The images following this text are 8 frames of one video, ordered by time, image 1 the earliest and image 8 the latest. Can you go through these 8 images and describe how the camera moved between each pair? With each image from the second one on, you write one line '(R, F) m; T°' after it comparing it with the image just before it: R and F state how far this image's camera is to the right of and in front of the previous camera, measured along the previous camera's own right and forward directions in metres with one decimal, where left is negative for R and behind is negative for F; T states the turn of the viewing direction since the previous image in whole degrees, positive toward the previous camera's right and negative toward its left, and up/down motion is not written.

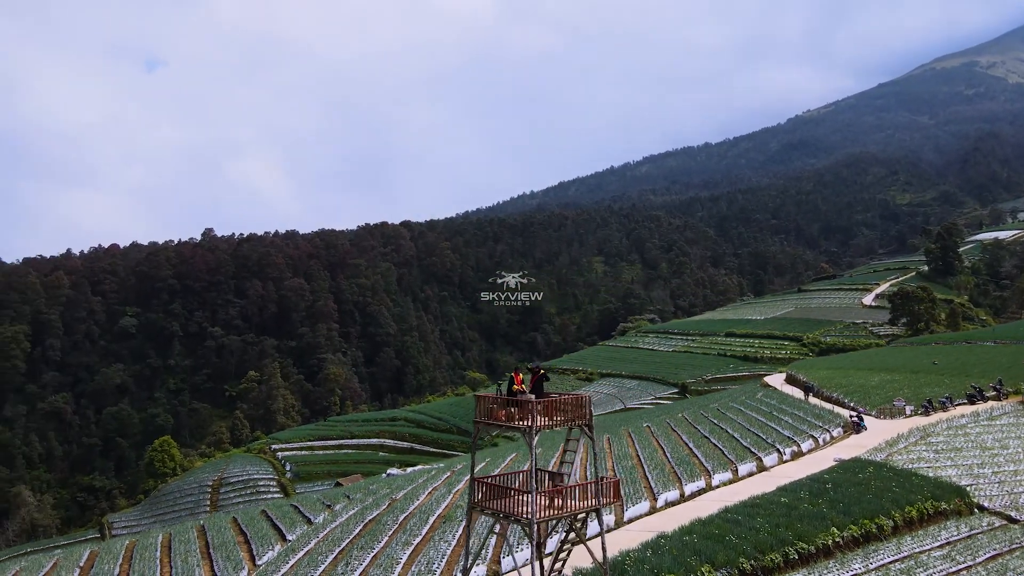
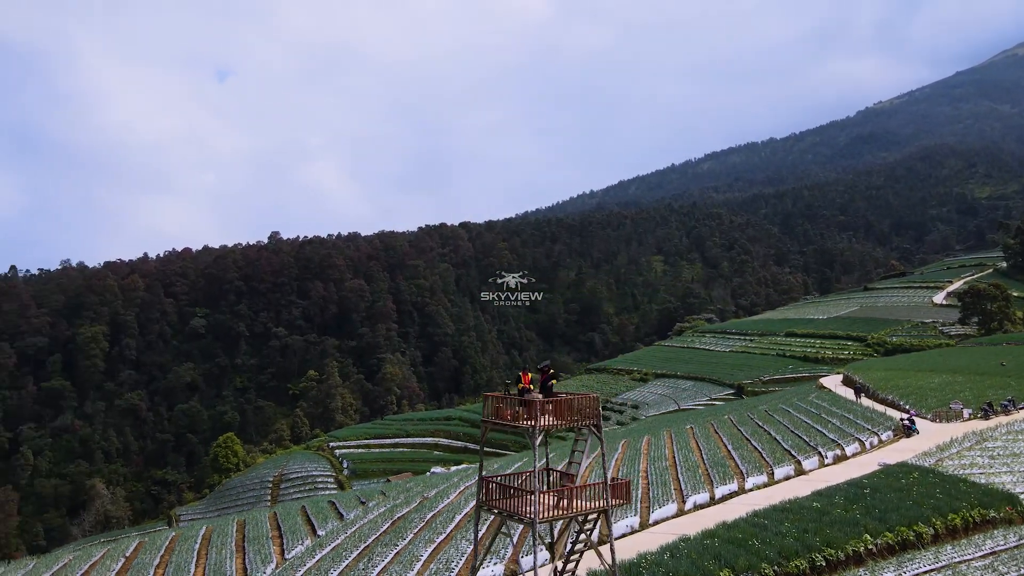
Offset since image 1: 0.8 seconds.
(+0.7, +0.1) m; -5°
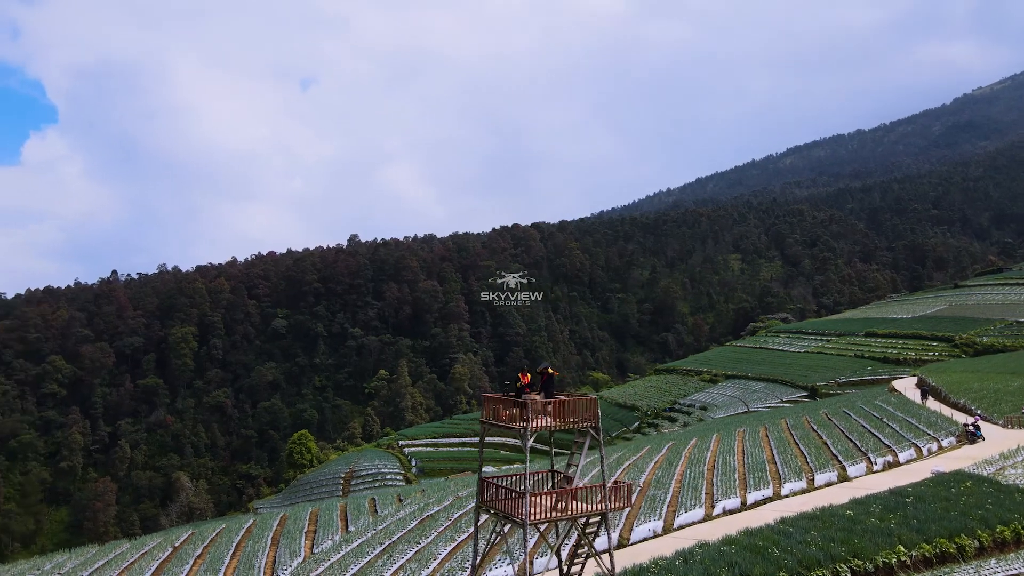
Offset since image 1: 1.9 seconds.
(+1.0, +0.1) m; -6°
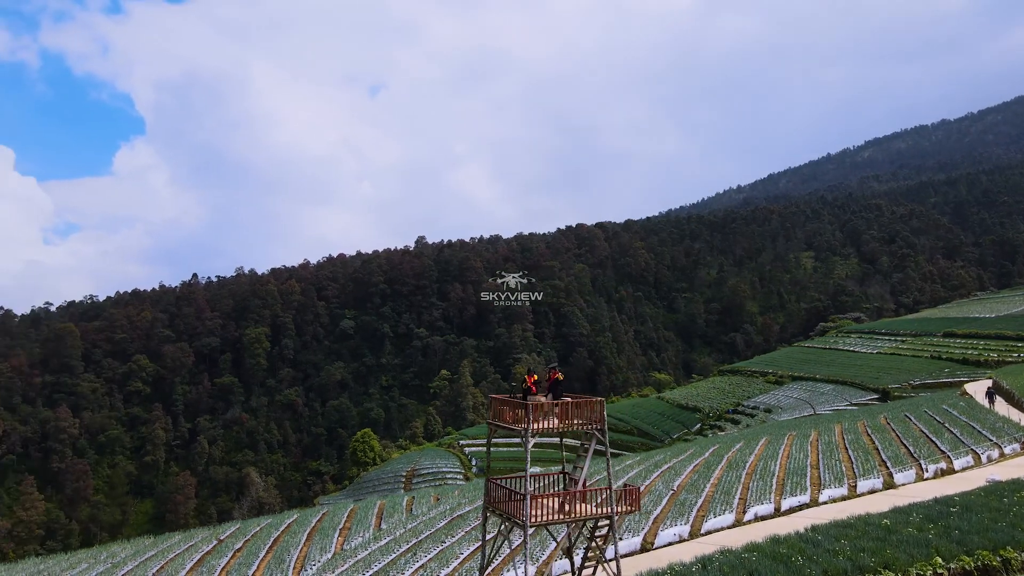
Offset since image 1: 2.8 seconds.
(+0.8, +0.1) m; -5°
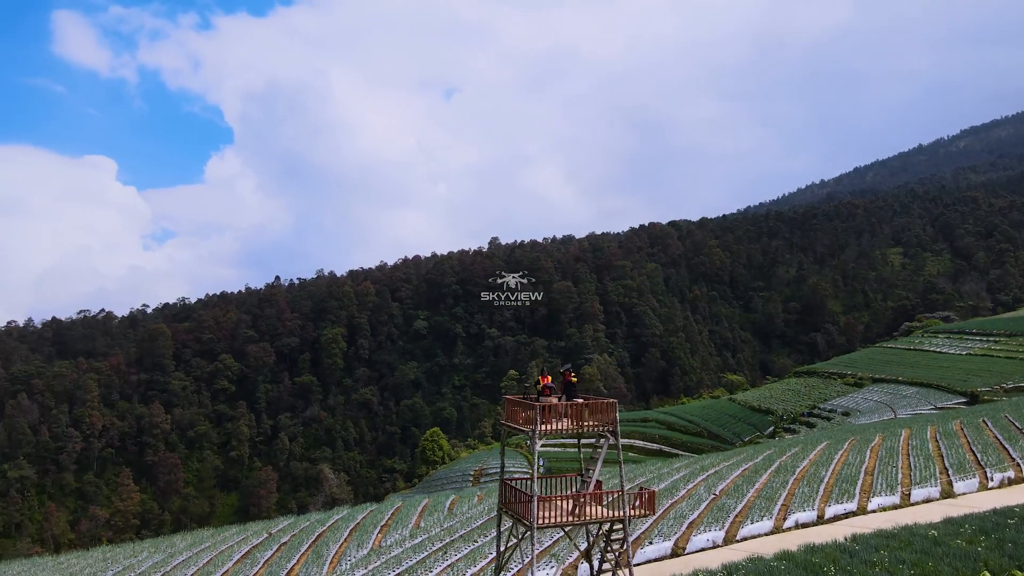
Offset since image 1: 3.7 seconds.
(+0.8, +0.1) m; -6°
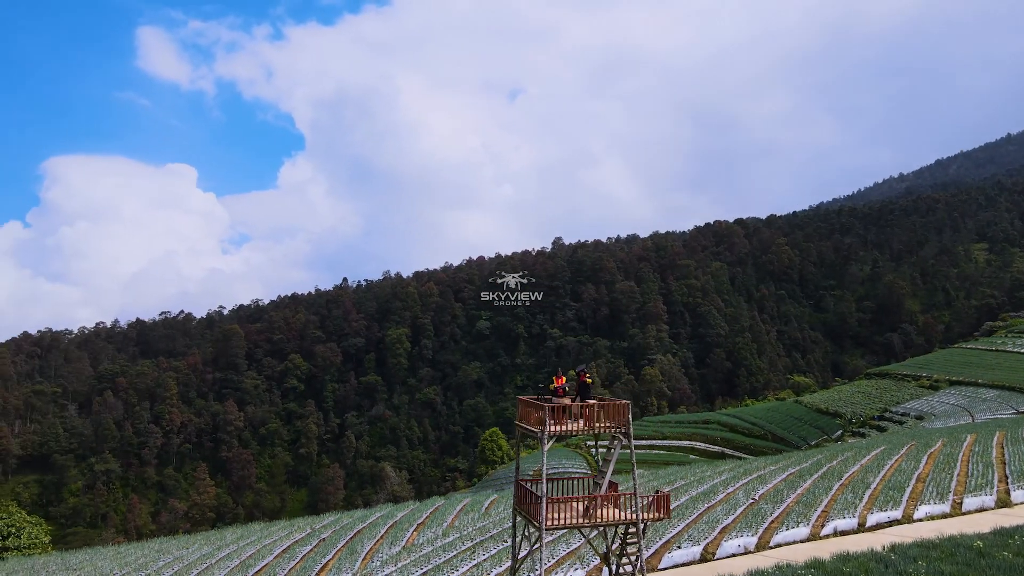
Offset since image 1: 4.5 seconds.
(+0.7, 0.0) m; -5°
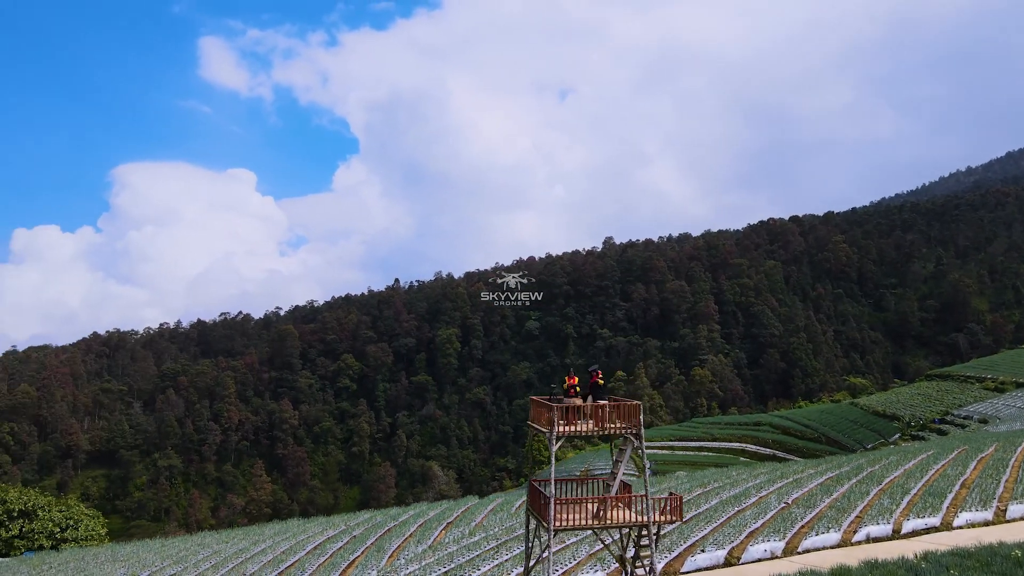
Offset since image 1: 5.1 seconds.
(+0.5, 0.0) m; -4°
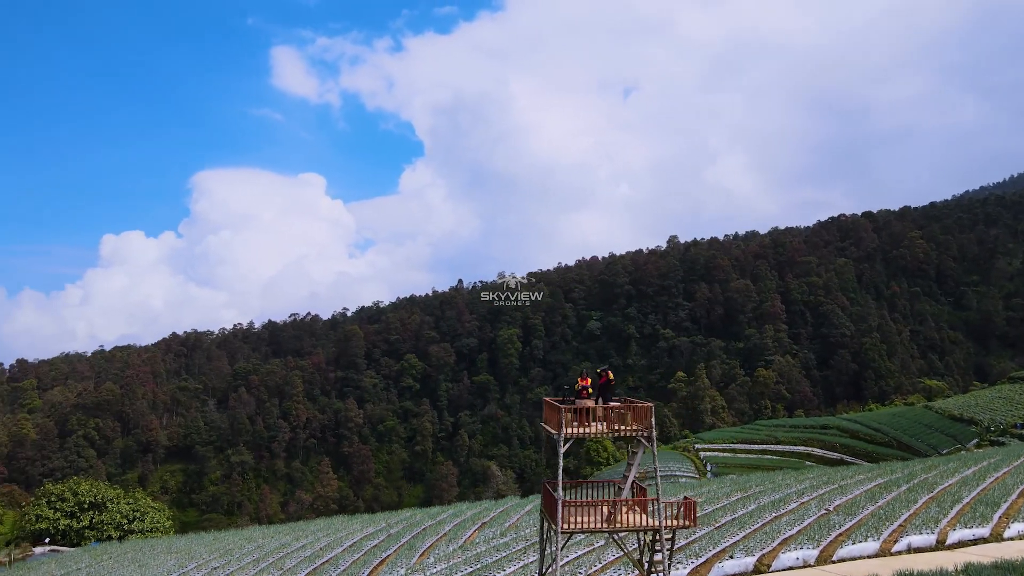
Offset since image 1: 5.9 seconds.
(+0.7, +0.1) m; -5°
